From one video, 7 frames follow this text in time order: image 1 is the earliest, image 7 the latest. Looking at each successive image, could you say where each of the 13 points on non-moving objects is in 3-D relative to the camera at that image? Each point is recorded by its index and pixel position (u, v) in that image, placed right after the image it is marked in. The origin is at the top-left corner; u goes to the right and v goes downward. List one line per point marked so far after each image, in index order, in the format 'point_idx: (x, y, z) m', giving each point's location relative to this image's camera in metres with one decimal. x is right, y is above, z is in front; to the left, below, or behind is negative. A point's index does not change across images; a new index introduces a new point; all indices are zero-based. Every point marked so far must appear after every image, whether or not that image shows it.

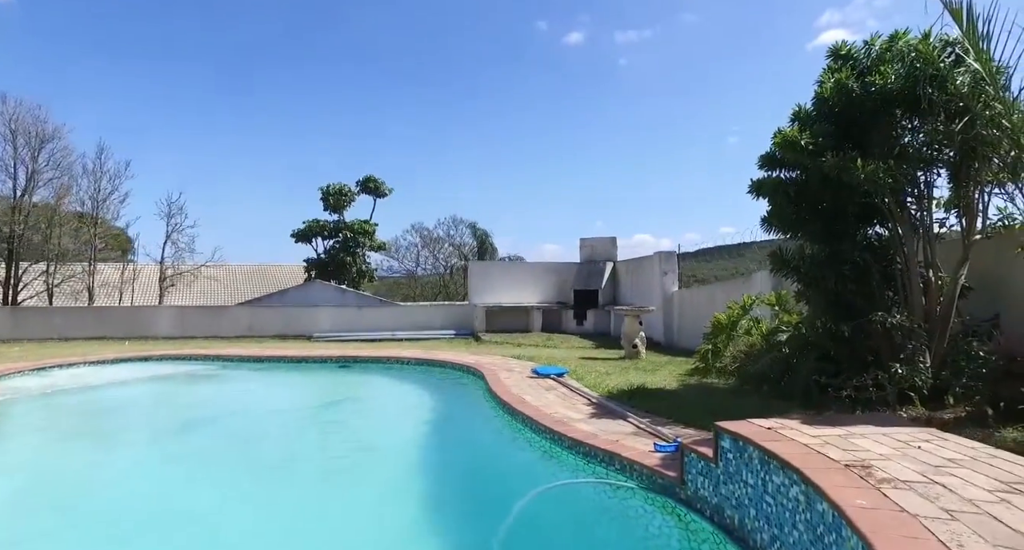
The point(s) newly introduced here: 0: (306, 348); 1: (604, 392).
0: (-4.8, -1.7, +13.1) m
1: (+1.1, -1.5, +7.0) m
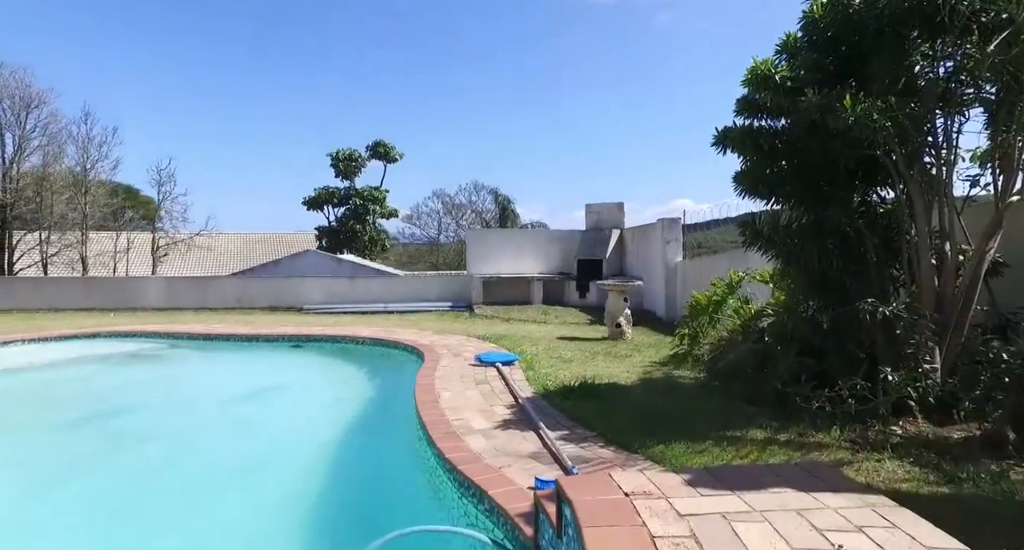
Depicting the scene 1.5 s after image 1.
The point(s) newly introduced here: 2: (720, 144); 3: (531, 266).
0: (-5.2, -1.1, +12.4) m
1: (+0.3, -1.2, +5.9) m
2: (+2.0, +1.2, +5.2) m
3: (+0.6, +0.3, +18.5) m
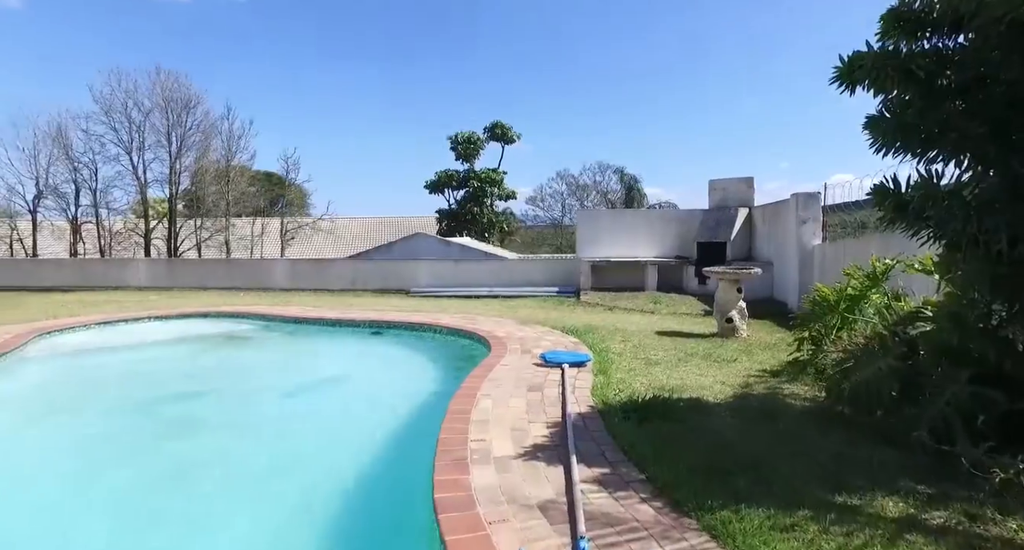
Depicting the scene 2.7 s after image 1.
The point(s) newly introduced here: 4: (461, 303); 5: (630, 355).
0: (-3.1, -0.7, +12.4) m
1: (+0.8, -1.1, +4.8) m
2: (+2.2, +1.3, +3.7) m
3: (+4.0, +0.8, +17.0) m
4: (-1.2, -0.7, +13.9) m
5: (+1.4, -1.0, +6.8) m
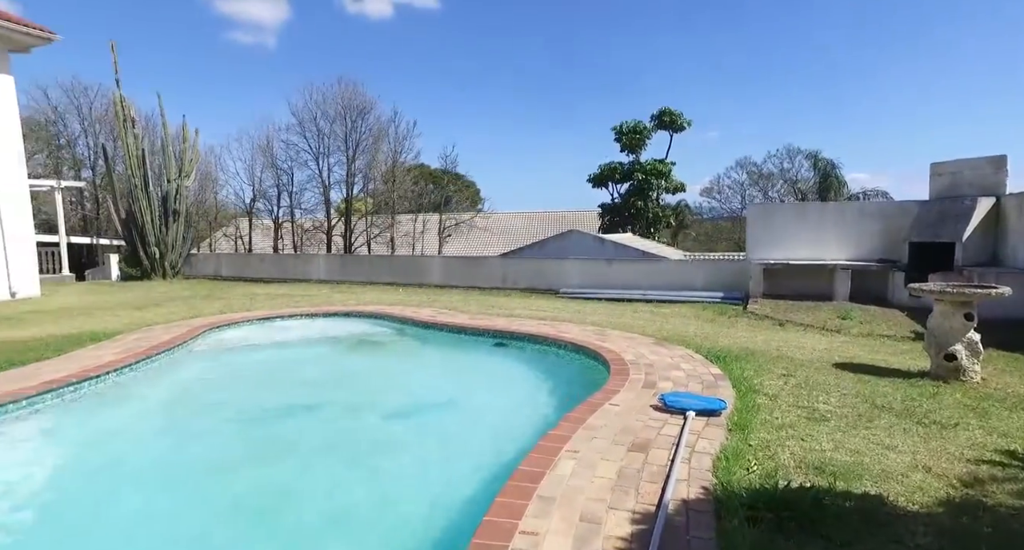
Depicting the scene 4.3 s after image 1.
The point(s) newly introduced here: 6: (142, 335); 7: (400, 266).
0: (0.0, -0.8, +11.9) m
1: (+1.3, -1.3, +3.5) m
2: (+2.4, +1.1, +2.0) m
3: (+8.1, +0.6, +14.1) m
4: (+2.2, -0.8, +12.8) m
5: (+2.6, -1.2, +5.2) m
6: (-5.5, -0.9, +8.4) m
7: (-3.8, +0.3, +19.0) m
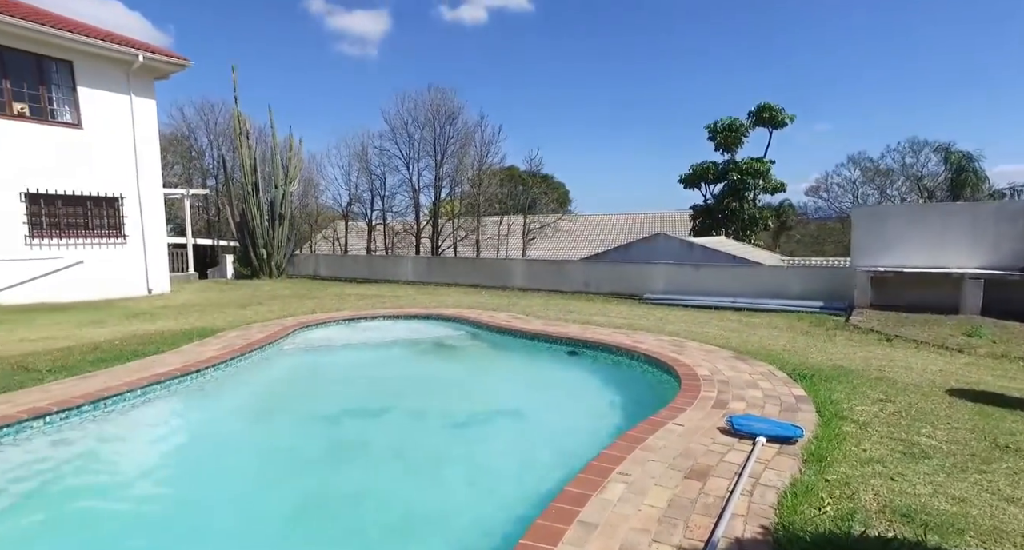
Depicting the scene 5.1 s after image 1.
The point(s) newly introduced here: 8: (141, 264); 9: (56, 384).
0: (+1.6, -0.9, +11.7) m
1: (+1.6, -1.4, +3.2) m
2: (+2.4, +0.9, +1.5) m
3: (+10.0, +0.4, +12.6) m
4: (+3.9, -0.9, +12.2) m
5: (+3.1, -1.3, +4.7) m
6: (-4.4, -0.9, +9.1) m
7: (-1.0, +0.2, +19.3) m
8: (-9.5, +0.3, +14.4) m
9: (-4.9, -1.2, +6.1) m
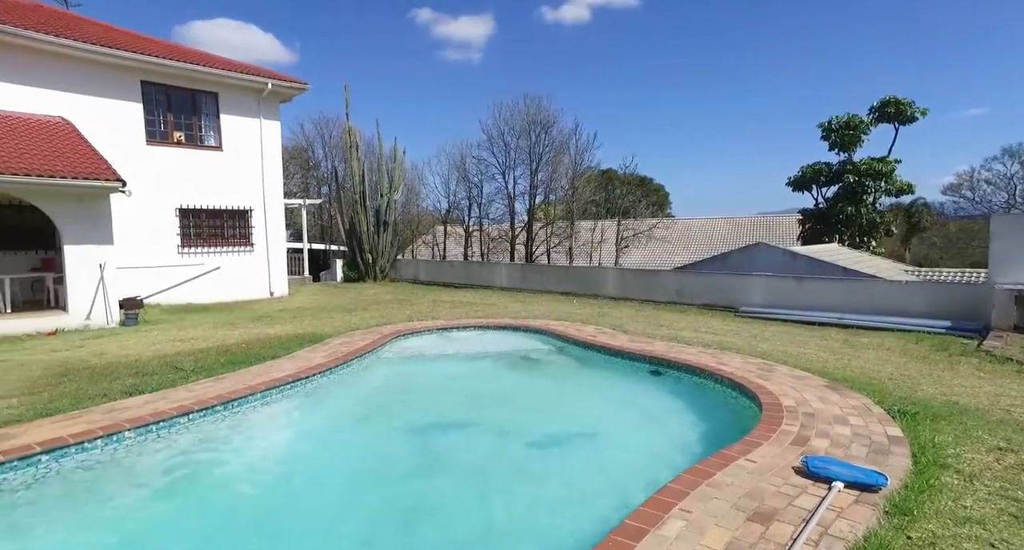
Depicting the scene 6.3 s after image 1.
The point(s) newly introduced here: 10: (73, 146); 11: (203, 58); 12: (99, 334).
0: (+3.4, -1.2, +11.5) m
1: (+1.9, -1.7, +3.1) m
2: (+2.5, +0.6, +1.3) m
3: (+11.8, 0.0, +10.9) m
4: (+5.7, -1.2, +11.6) m
5: (+3.6, -1.6, +4.3) m
6: (-2.9, -1.1, +10.0) m
7: (+2.2, 0.0, +19.4) m
8: (-7.1, +0.2, +16.1) m
9: (-4.0, -1.4, +7.1) m
10: (-8.9, +2.6, +11.4) m
11: (-8.2, +5.7, +14.8) m
12: (-7.5, -1.1, +10.2) m
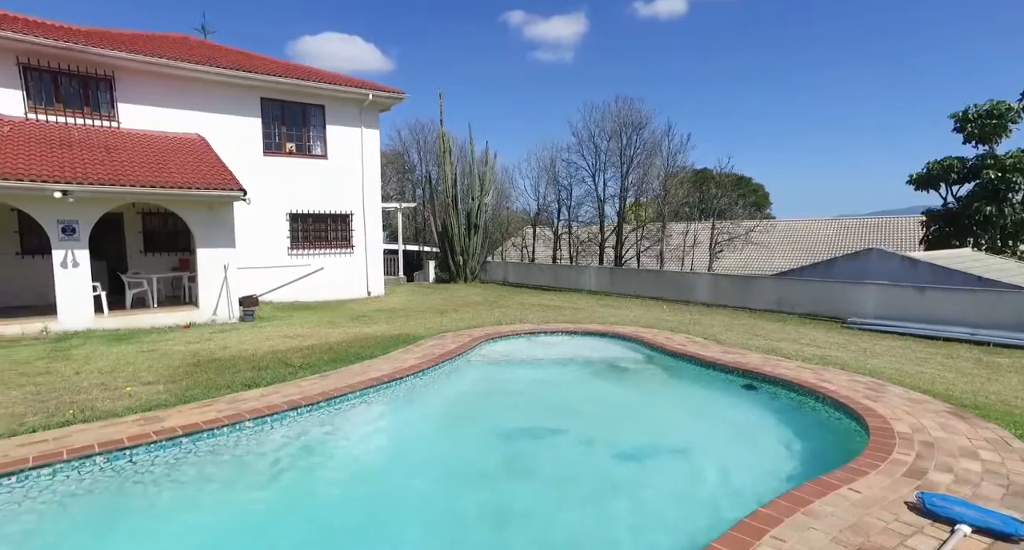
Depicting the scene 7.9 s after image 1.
0: (+5.1, -1.3, +10.9) m
1: (+2.3, -1.8, +2.9) m
2: (+2.7, +0.5, +1.0) m
3: (+13.4, -0.3, +9.0) m
4: (+7.5, -1.4, +10.7) m
5: (+4.2, -1.8, +3.8) m
6: (-1.4, -1.2, +10.3) m
7: (+5.1, -0.2, +18.9) m
8: (-4.5, +0.2, +17.1) m
9: (-2.8, -1.4, +7.7) m
10: (-7.0, +2.6, +12.7) m
11: (-5.7, +5.7, +16.0) m
12: (-5.9, -1.1, +11.3) m
